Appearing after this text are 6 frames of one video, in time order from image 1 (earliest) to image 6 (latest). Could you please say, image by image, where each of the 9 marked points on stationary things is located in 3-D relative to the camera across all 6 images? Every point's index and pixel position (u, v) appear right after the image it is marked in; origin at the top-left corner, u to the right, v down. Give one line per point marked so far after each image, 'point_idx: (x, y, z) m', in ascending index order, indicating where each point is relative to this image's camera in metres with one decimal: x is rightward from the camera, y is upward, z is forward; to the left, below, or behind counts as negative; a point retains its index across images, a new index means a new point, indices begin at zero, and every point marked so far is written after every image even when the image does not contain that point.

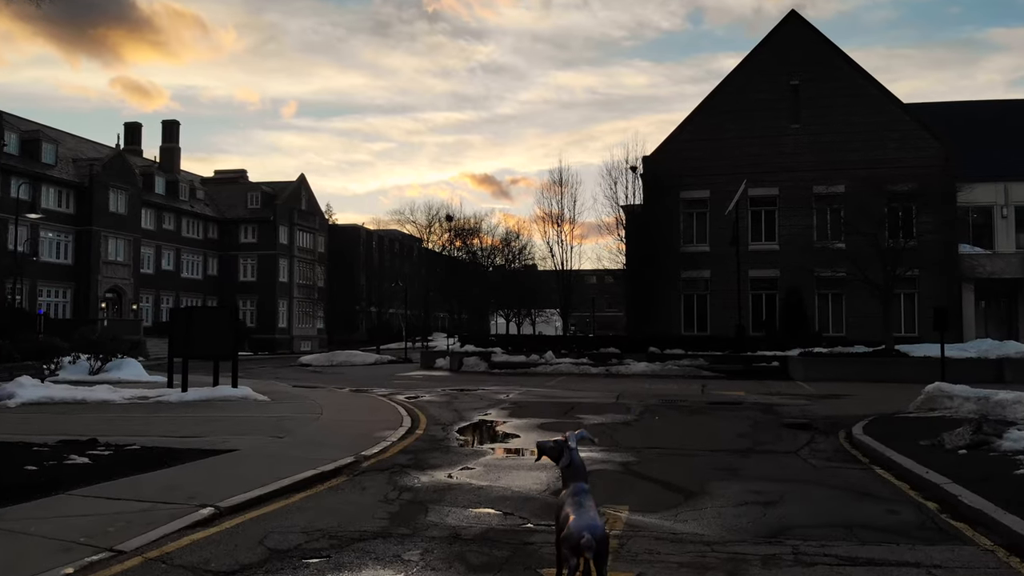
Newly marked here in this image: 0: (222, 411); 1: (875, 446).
0: (-6.1, -2.6, +12.2) m
1: (+5.2, -2.3, +8.4) m
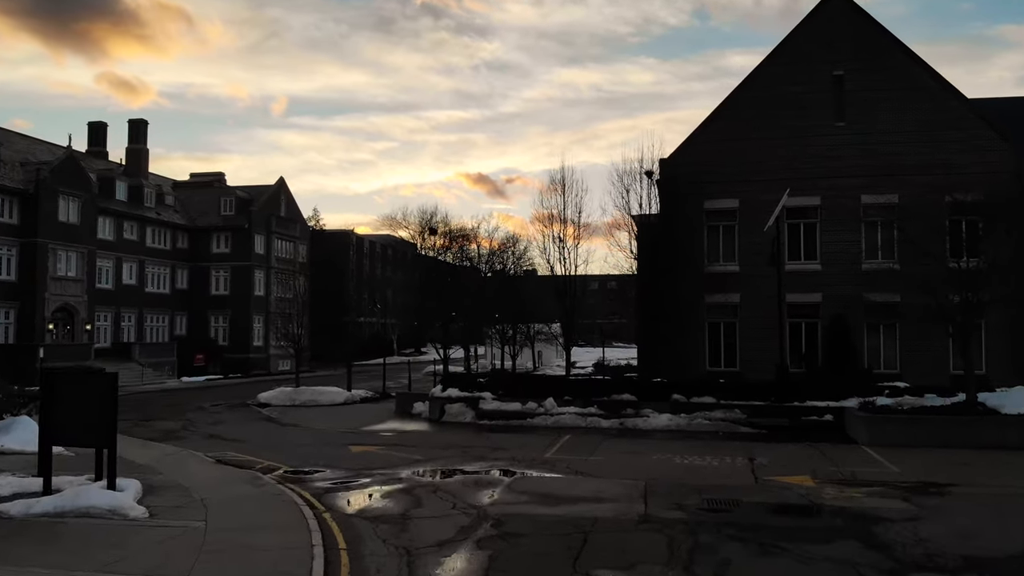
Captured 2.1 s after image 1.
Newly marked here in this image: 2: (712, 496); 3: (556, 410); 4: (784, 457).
0: (-6.4, -3.8, +8.1) m
1: (+4.9, -3.4, +4.2) m
2: (+3.9, -4.0, +11.3) m
3: (+1.4, -4.0, +19.2) m
4: (+6.9, -4.3, +14.9) m
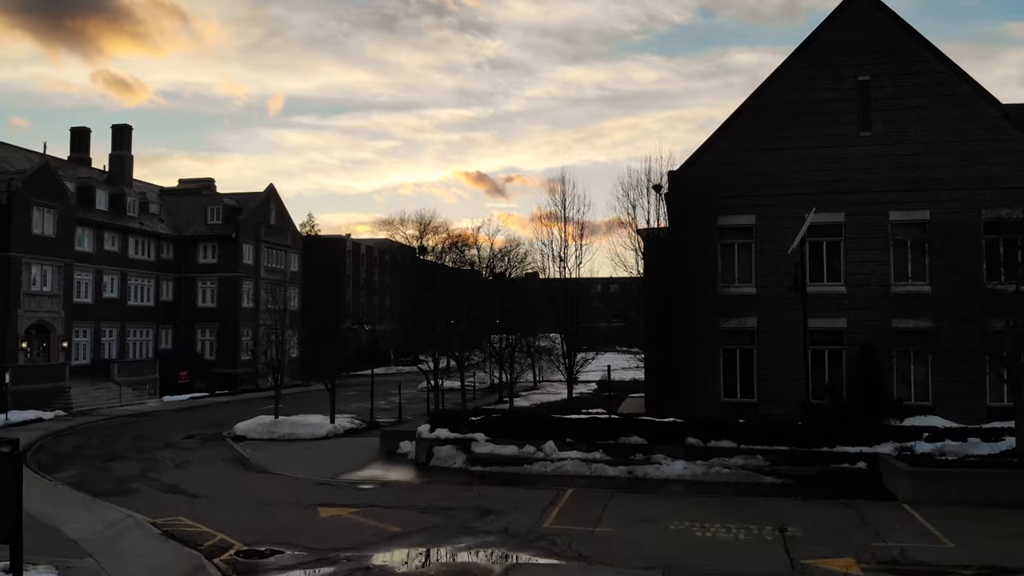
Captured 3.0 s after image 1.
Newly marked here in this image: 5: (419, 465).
0: (-6.6, -4.7, +6.2) m
1: (+4.7, -4.4, +2.3) m
2: (+3.7, -5.0, +9.4) m
3: (+1.3, -4.9, +17.3) m
4: (+6.7, -5.2, +13.0) m
5: (-2.9, -5.4, +18.0) m
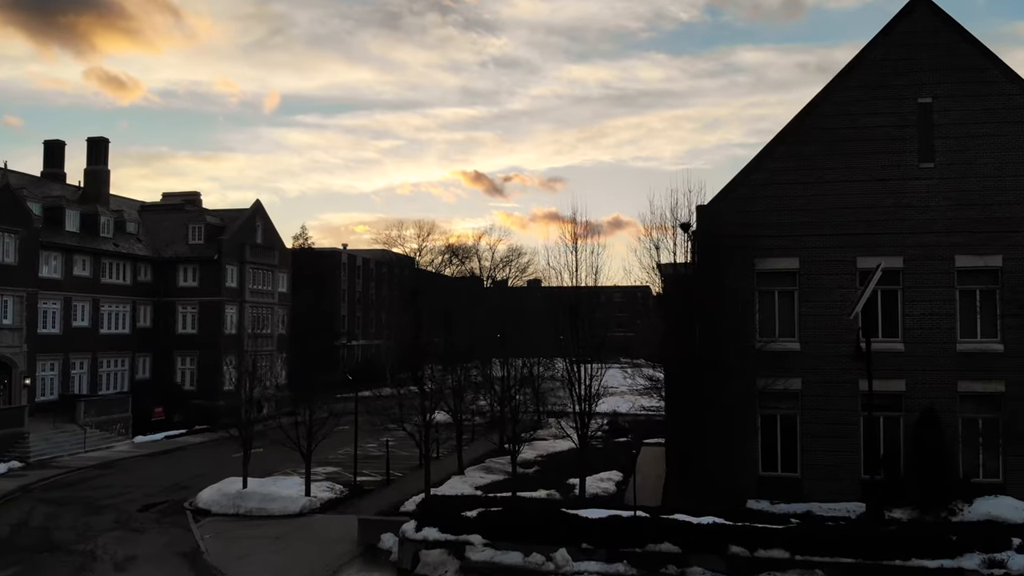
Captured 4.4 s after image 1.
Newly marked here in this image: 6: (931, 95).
0: (-6.6, -6.6, +3.3) m
1: (+4.7, -6.3, -0.7) m
2: (+3.7, -6.8, +6.4) m
3: (+1.4, -6.7, +14.3) m
4: (+6.8, -7.1, +9.9) m
5: (-2.8, -7.2, +15.0) m
6: (+13.8, +6.3, +19.3) m
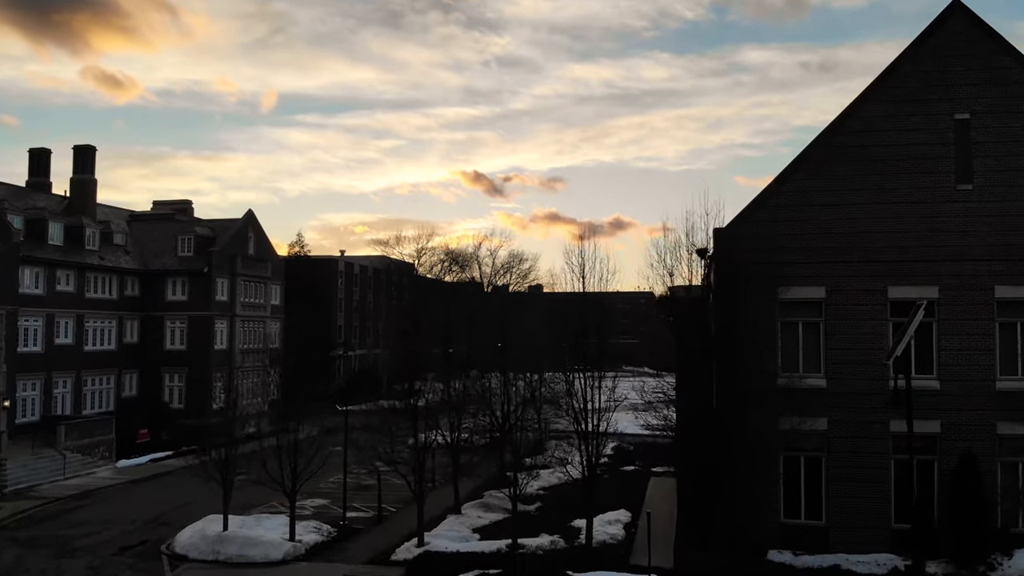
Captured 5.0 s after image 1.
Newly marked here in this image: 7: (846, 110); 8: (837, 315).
0: (-6.6, -7.5, +1.9) m
1: (+4.6, -7.3, -2.2) m
2: (+3.7, -7.8, +4.9) m
3: (+1.4, -7.7, +12.8) m
4: (+6.8, -8.1, +8.5) m
5: (-2.7, -8.1, +13.6) m
6: (+13.8, +5.4, +17.8) m
7: (+10.4, +5.6, +18.3) m
8: (+9.8, -0.8, +17.9) m
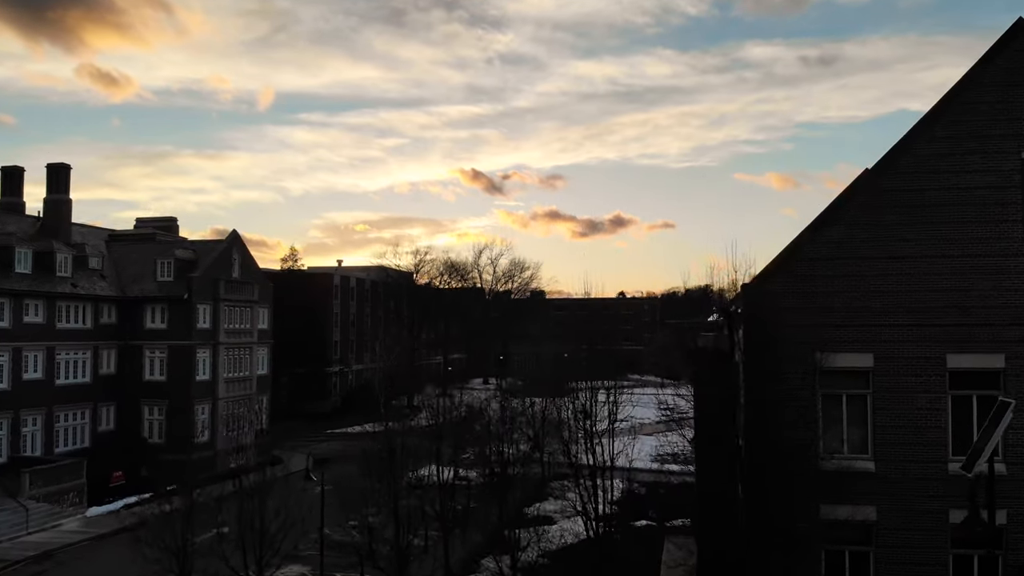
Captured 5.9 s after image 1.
0: (-6.7, -9.3, -0.4) m
1: (+4.5, -9.1, -4.5) m
2: (+3.6, -9.6, +2.6) m
3: (+1.3, -9.4, +10.5) m
4: (+6.7, -9.9, +6.1) m
5: (-2.8, -9.9, +11.3) m
6: (+13.8, +3.6, +15.4) m
7: (+10.4, +3.8, +15.9) m
8: (+9.8, -2.6, +15.5) m
